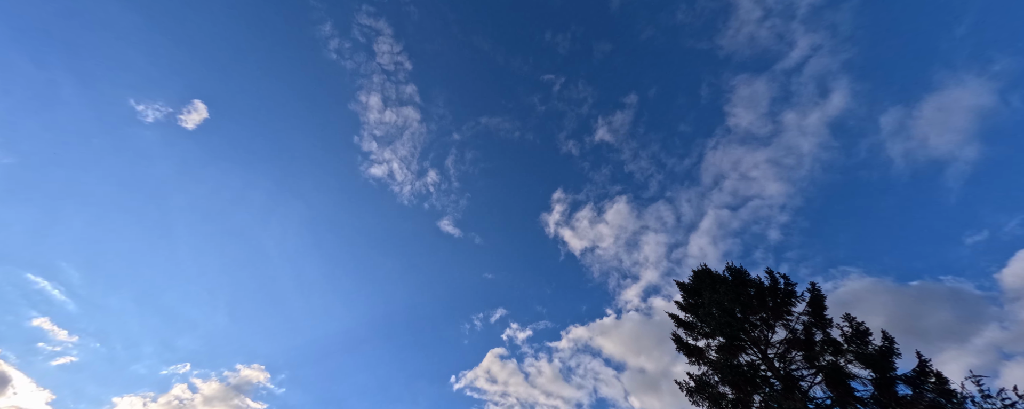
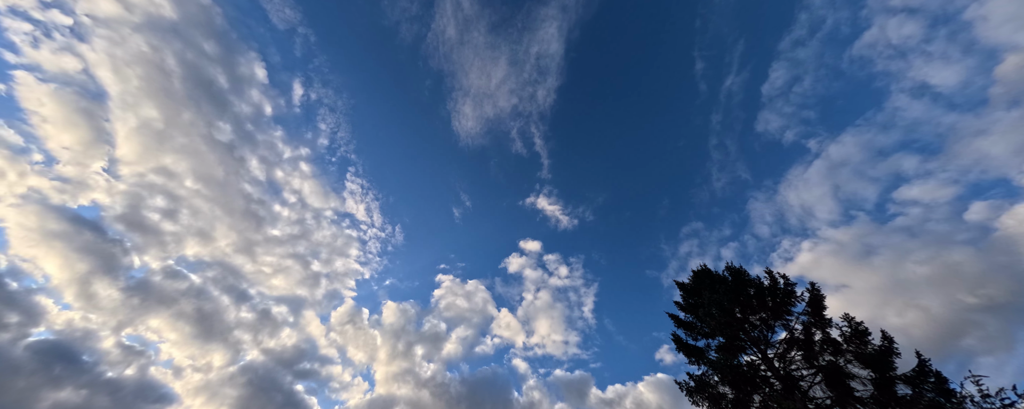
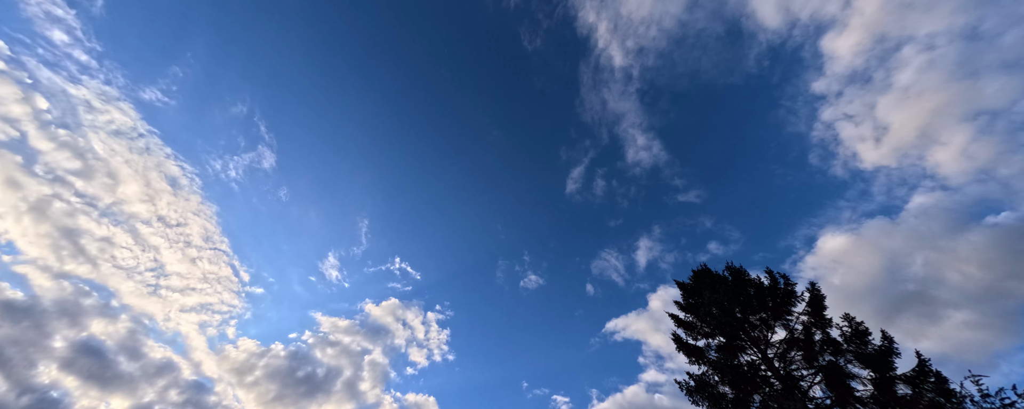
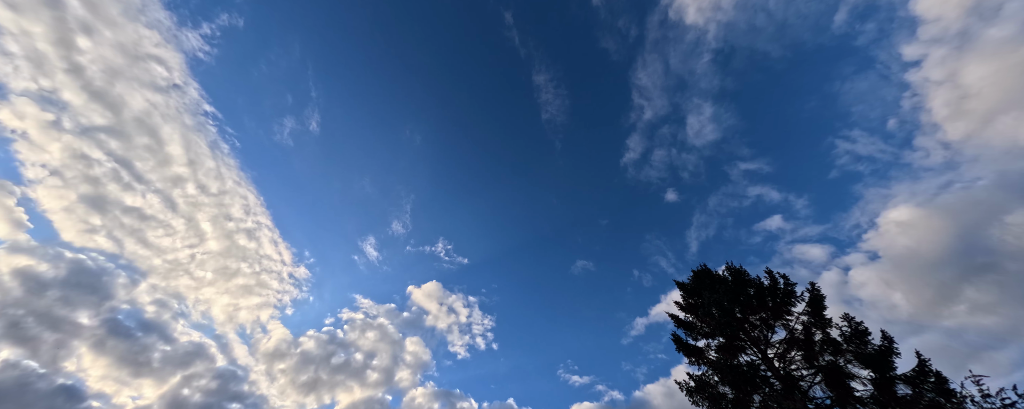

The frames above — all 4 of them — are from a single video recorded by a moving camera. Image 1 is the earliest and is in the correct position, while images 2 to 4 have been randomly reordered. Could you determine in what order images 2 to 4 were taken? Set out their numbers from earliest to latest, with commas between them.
3, 4, 2
